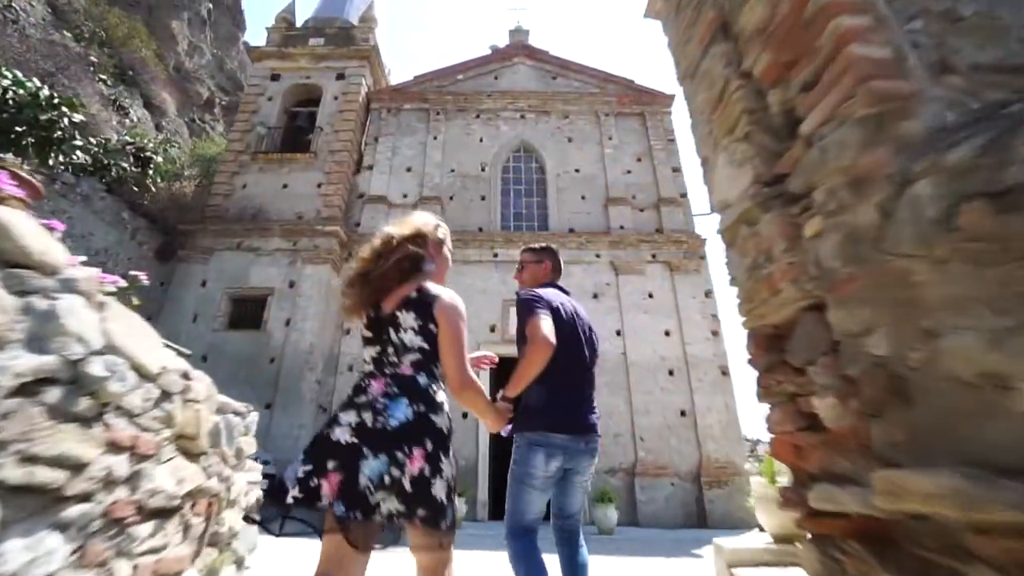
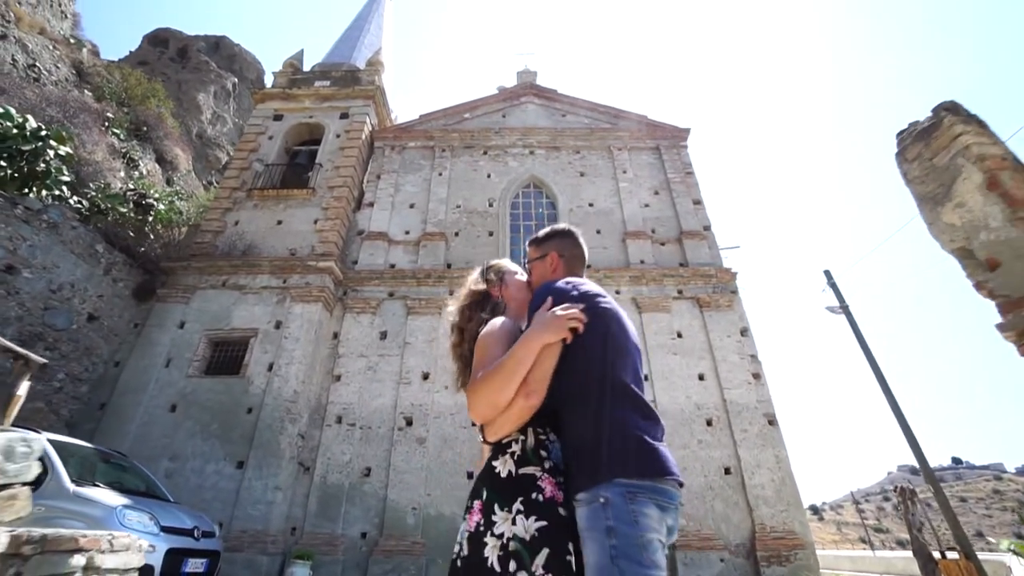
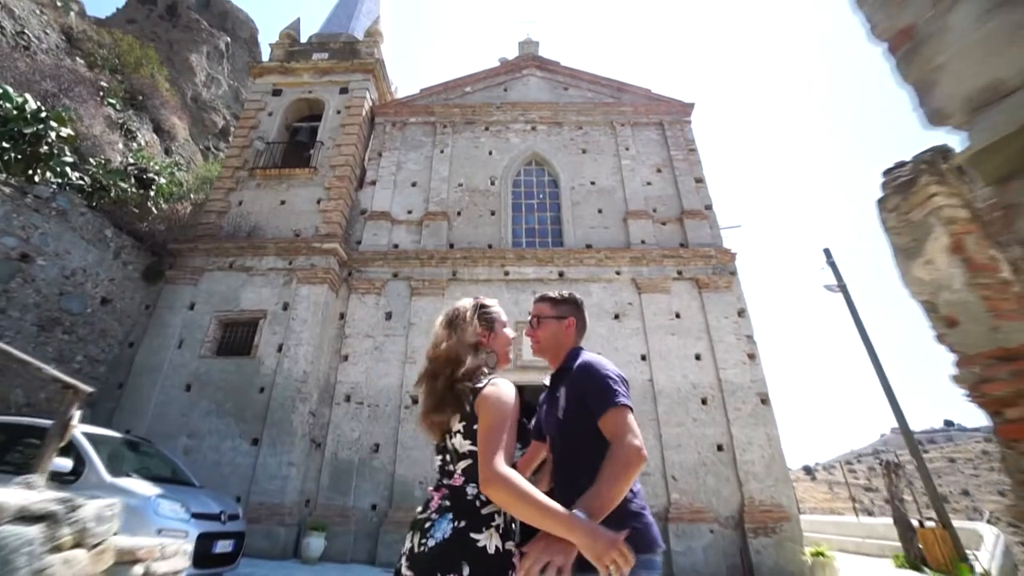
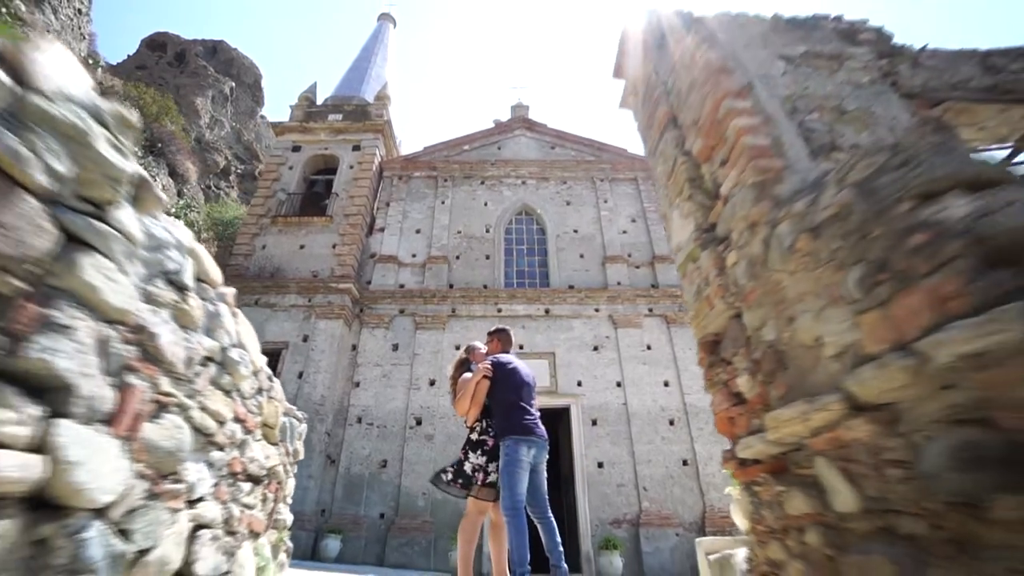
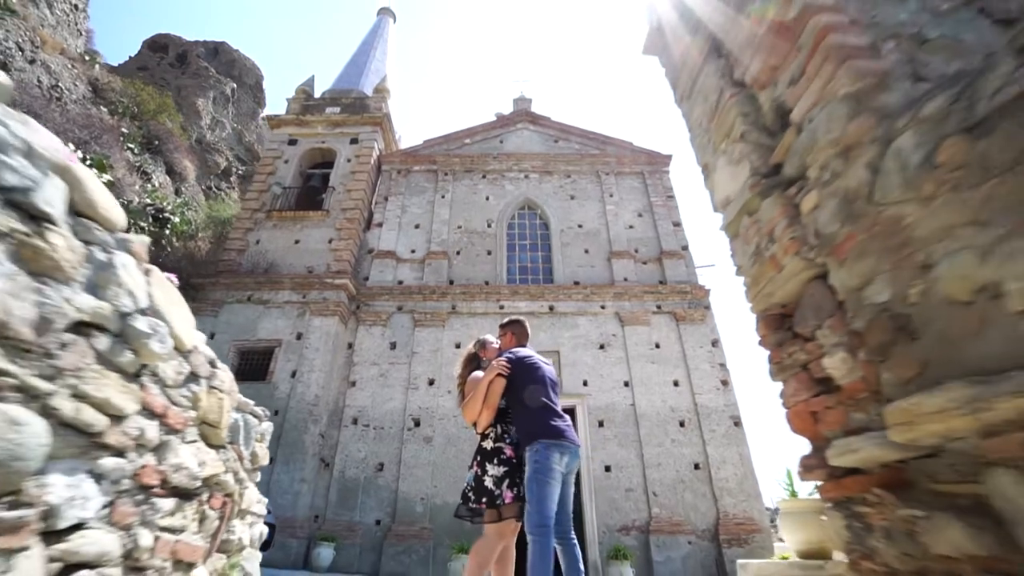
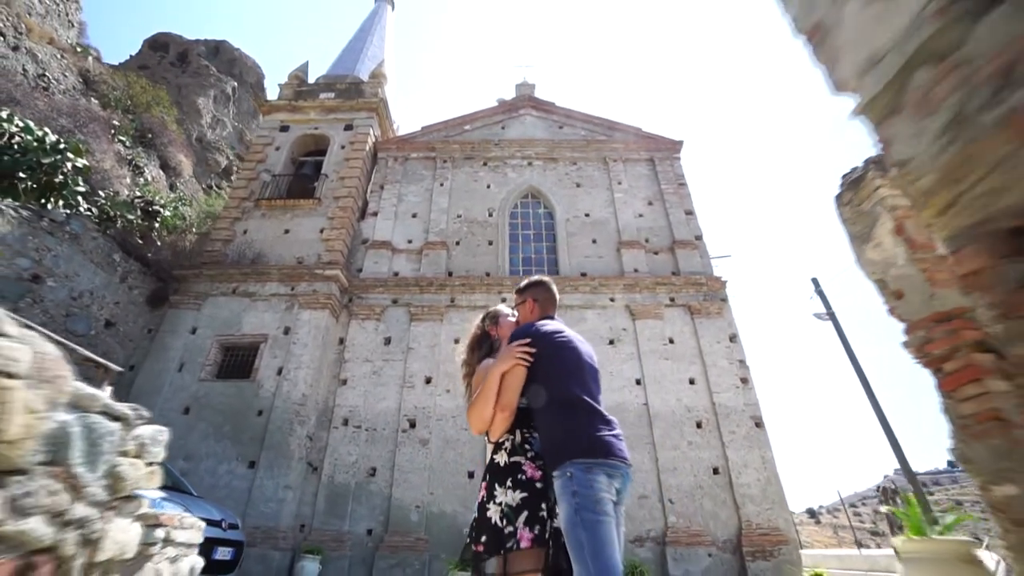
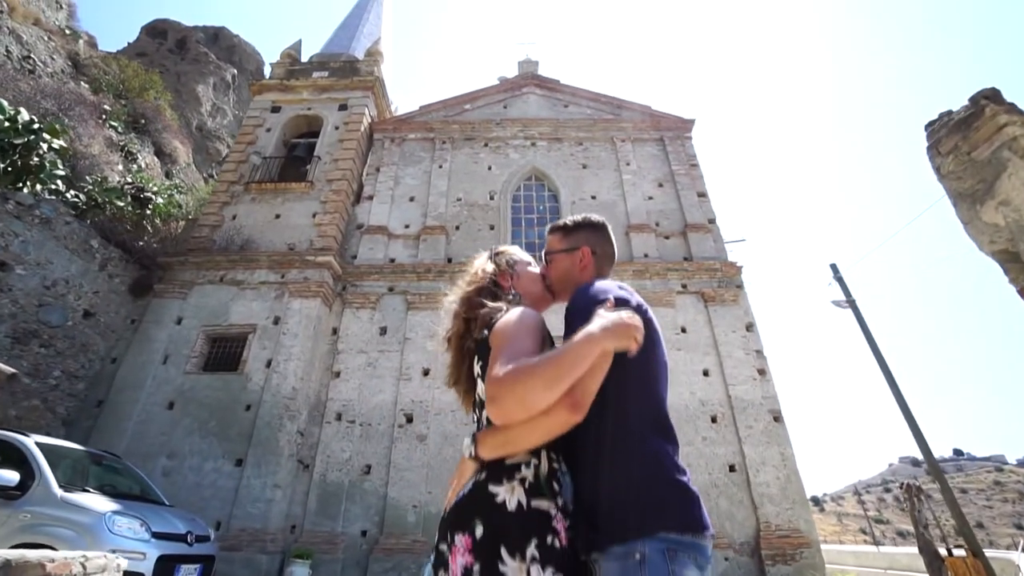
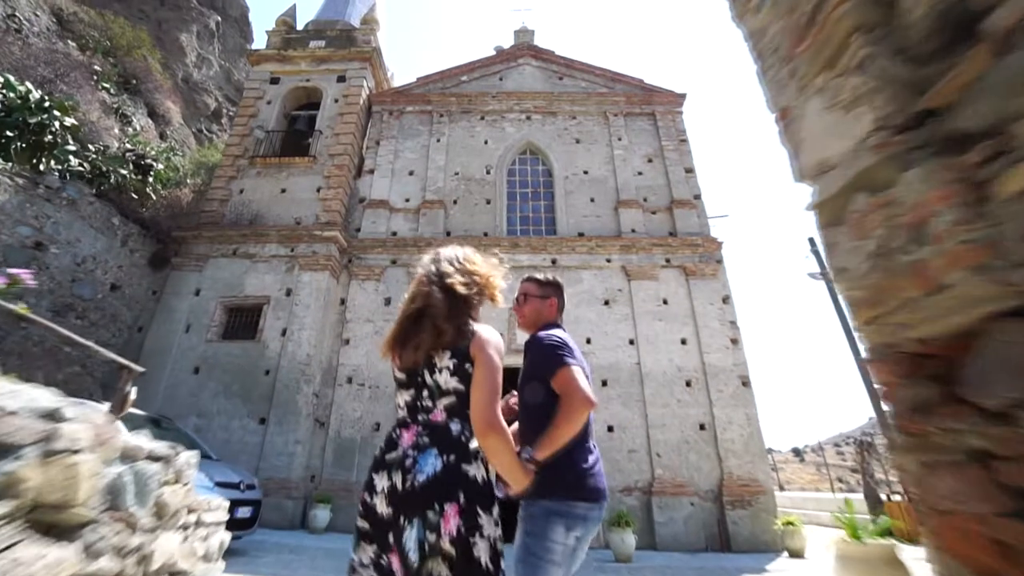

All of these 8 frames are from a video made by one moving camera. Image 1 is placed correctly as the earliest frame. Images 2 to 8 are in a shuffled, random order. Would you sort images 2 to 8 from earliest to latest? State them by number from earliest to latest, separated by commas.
8, 3, 7, 2, 6, 5, 4
